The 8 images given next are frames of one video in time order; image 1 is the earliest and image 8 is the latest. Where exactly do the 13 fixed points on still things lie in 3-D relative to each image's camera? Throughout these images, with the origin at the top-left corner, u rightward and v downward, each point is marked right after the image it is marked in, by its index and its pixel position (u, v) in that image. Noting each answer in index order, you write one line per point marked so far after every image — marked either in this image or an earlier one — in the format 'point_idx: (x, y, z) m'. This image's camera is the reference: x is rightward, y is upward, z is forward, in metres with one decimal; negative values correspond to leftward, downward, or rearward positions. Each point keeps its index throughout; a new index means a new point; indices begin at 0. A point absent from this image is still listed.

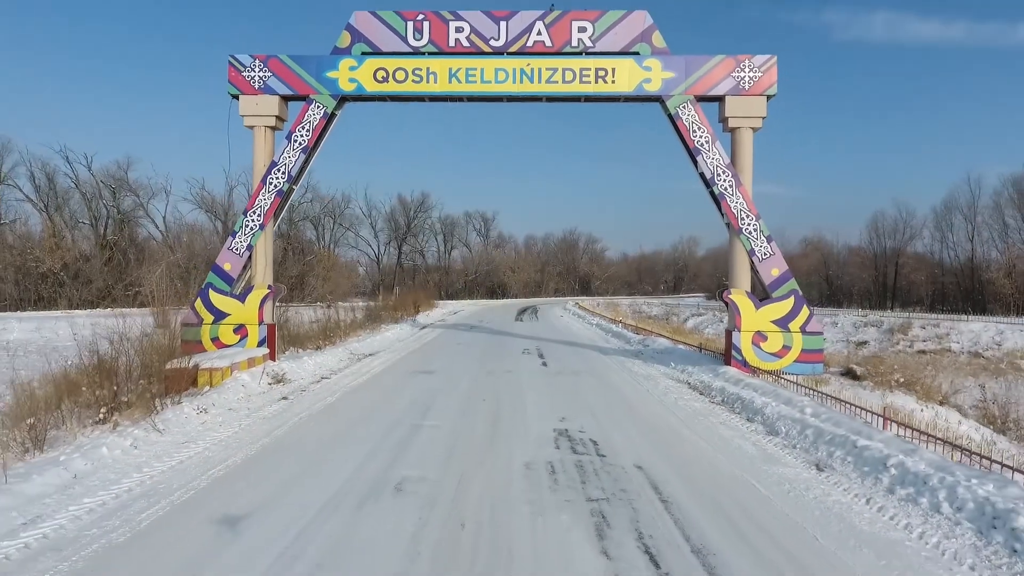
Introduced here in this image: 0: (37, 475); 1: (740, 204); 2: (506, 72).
0: (-4.4, -1.7, +5.1) m
1: (+4.4, +1.6, +10.5) m
2: (-0.1, +4.2, +10.6) m
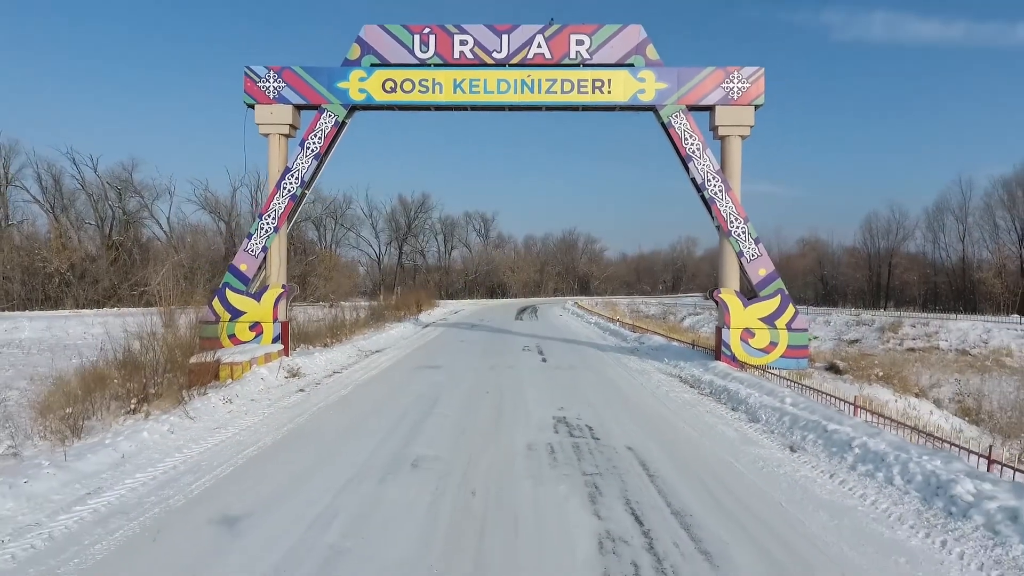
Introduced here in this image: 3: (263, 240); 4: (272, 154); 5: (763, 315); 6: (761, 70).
0: (-4.4, -1.7, +5.7) m
1: (+4.4, +1.6, +11.1) m
2: (-0.1, +4.2, +11.2) m
3: (-5.2, +1.0, +11.3) m
4: (-5.0, +2.8, +11.4) m
5: (+5.1, -0.5, +11.0) m
6: (+5.1, +4.4, +11.0) m
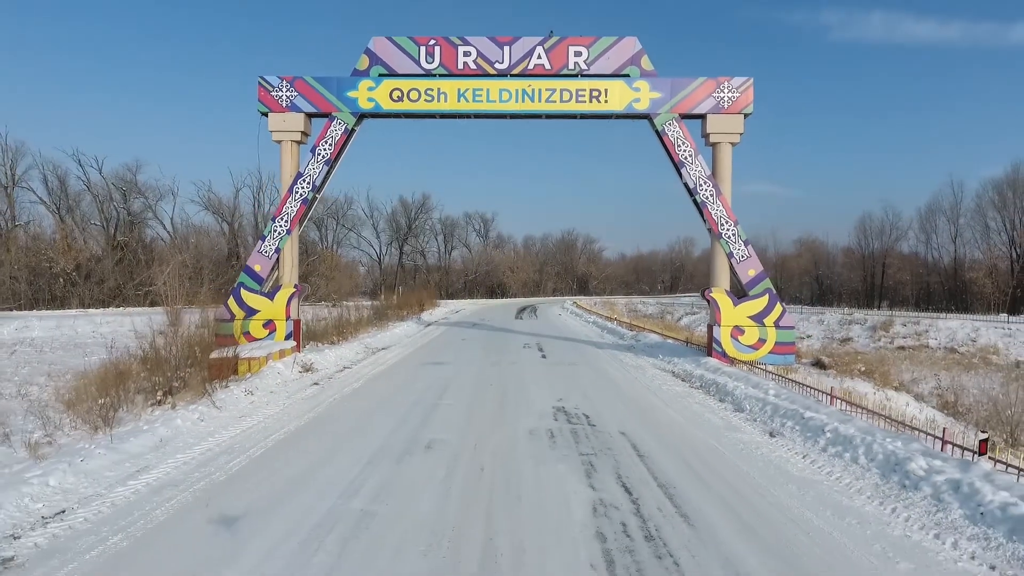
0: (-4.3, -1.7, +6.2) m
1: (+4.5, +1.7, +11.6) m
2: (-0.1, +4.2, +11.8) m
3: (-5.1, +1.0, +11.9) m
4: (-5.0, +2.8, +12.0) m
5: (+5.1, -0.5, +11.5) m
6: (+5.1, +4.5, +11.6) m
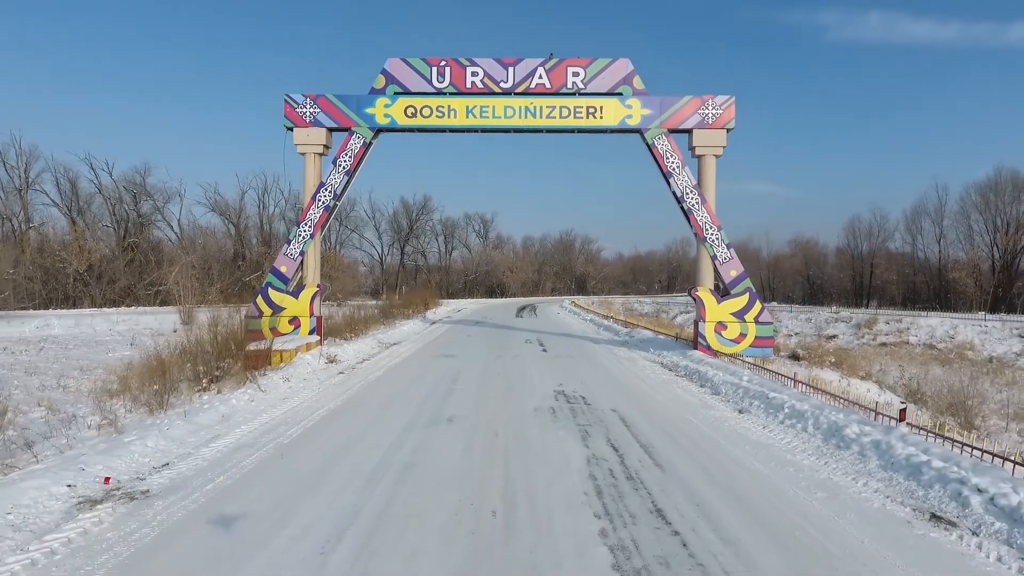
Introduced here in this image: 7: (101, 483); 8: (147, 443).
0: (-4.2, -1.7, +7.4) m
1: (+4.6, +1.7, +12.8) m
2: (0.0, +4.3, +12.9) m
3: (-5.1, +1.0, +13.0) m
4: (-4.9, +2.8, +13.1) m
5: (+5.2, -0.5, +12.7) m
6: (+5.2, +4.5, +12.8) m
7: (-3.7, -1.8, +4.9) m
8: (-4.1, -1.7, +6.1) m
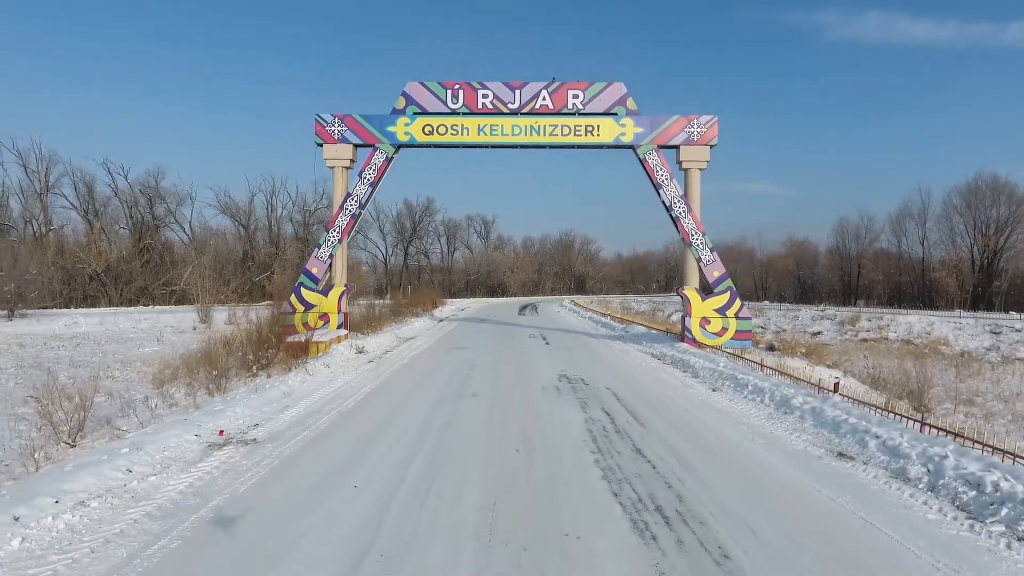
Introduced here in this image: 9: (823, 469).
0: (-4.0, -1.7, +8.9) m
1: (+4.7, +1.7, +14.3) m
2: (+0.2, +4.3, +14.5) m
3: (-4.9, +1.0, +14.6) m
4: (-4.7, +2.9, +14.6) m
5: (+5.4, -0.5, +14.2) m
6: (+5.4, +4.5, +14.3) m
7: (-3.5, -1.7, +6.5) m
8: (-3.9, -1.7, +7.7) m
9: (+3.1, -1.8, +5.4) m
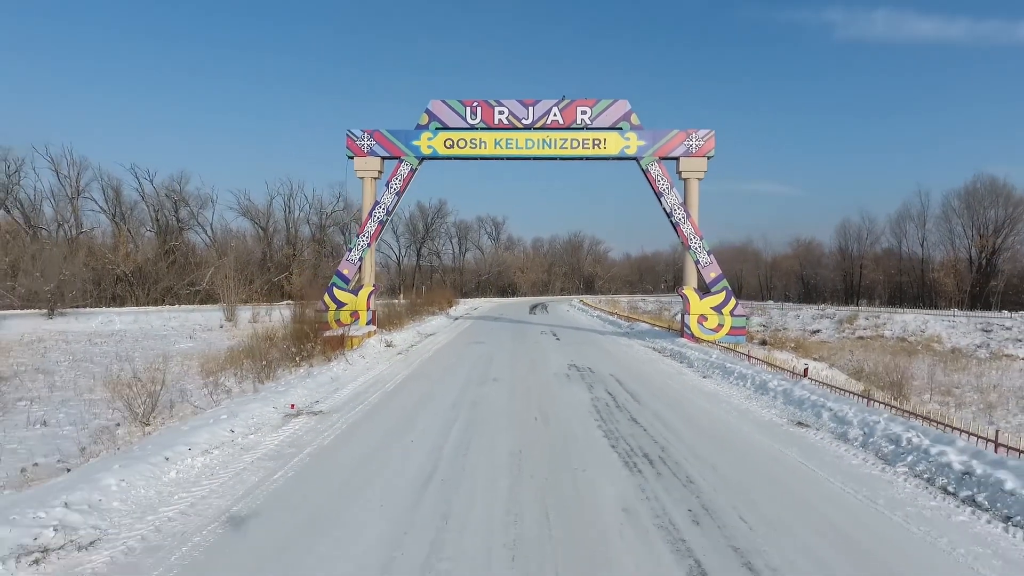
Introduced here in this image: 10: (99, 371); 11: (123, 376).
0: (-3.7, -1.7, +10.3) m
1: (+5.1, +1.7, +15.6) m
2: (+0.6, +4.3, +15.8) m
3: (-4.5, +1.0, +16.0) m
4: (-4.3, +2.9, +16.1) m
5: (+5.8, -0.5, +15.5) m
6: (+5.7, +4.5, +15.6) m
7: (-3.3, -1.7, +7.9) m
8: (-3.6, -1.7, +9.1) m
9: (+3.4, -1.8, +6.7) m
10: (-12.9, -2.6, +17.0) m
11: (-11.2, -2.5, +15.7) m
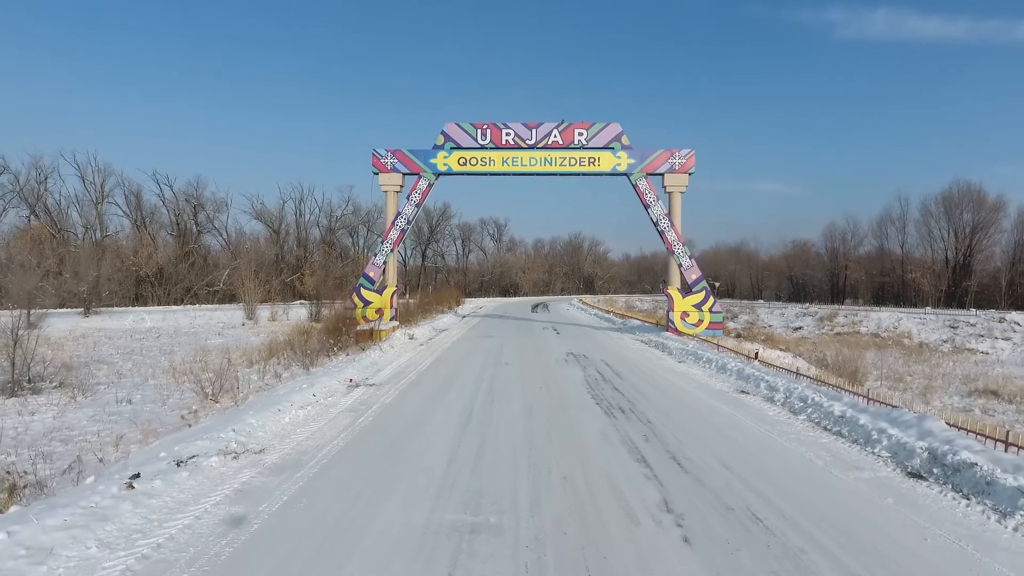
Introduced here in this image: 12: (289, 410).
0: (-3.5, -1.7, +12.5) m
1: (+5.3, +1.7, +17.8) m
2: (+0.8, +4.3, +18.0) m
3: (-4.3, +1.0, +18.2) m
4: (-4.2, +2.9, +18.3) m
5: (+6.0, -0.5, +17.7) m
6: (+5.9, +4.5, +17.8) m
7: (-3.1, -1.7, +10.1) m
8: (-3.4, -1.7, +11.3) m
9: (+3.5, -1.8, +8.9) m
10: (-12.7, -2.6, +19.2) m
11: (-11.0, -2.5, +17.9) m
12: (-3.2, -1.8, +7.7) m
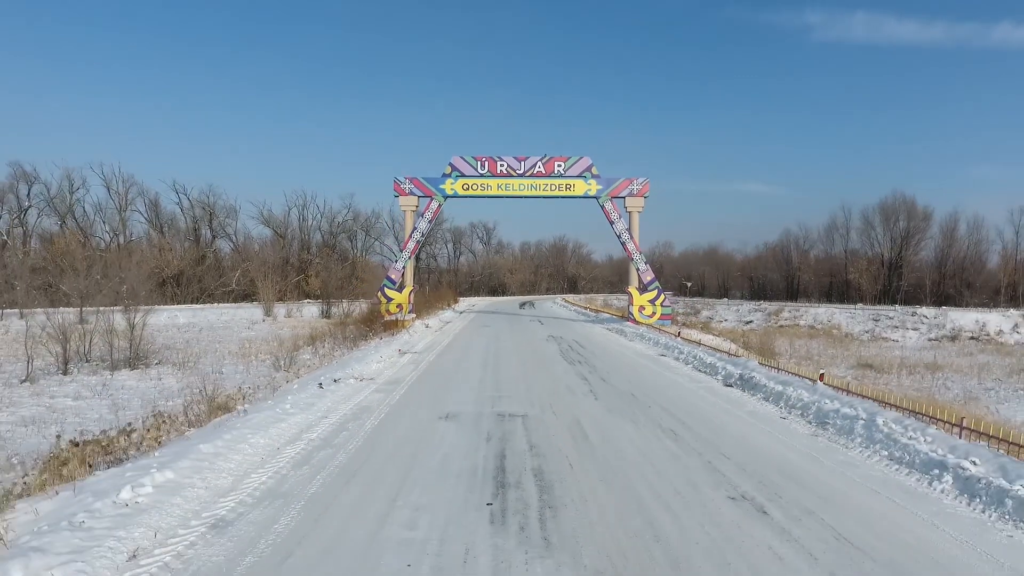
0: (-3.7, -1.7, +17.1) m
1: (+5.0, +1.7, +22.6) m
2: (+0.5, +4.3, +22.7) m
3: (-4.6, +1.0, +22.7) m
4: (-4.4, +2.9, +22.8) m
5: (+5.7, -0.5, +22.5) m
6: (+5.7, +4.5, +22.6) m
7: (-3.2, -1.7, +14.7) m
8: (-3.5, -1.7, +15.9) m
9: (+3.5, -1.8, +13.7) m
10: (-13.0, -2.6, +23.5) m
11: (-11.3, -2.5, +22.3) m
12: (-3.2, -1.7, +12.3) m
